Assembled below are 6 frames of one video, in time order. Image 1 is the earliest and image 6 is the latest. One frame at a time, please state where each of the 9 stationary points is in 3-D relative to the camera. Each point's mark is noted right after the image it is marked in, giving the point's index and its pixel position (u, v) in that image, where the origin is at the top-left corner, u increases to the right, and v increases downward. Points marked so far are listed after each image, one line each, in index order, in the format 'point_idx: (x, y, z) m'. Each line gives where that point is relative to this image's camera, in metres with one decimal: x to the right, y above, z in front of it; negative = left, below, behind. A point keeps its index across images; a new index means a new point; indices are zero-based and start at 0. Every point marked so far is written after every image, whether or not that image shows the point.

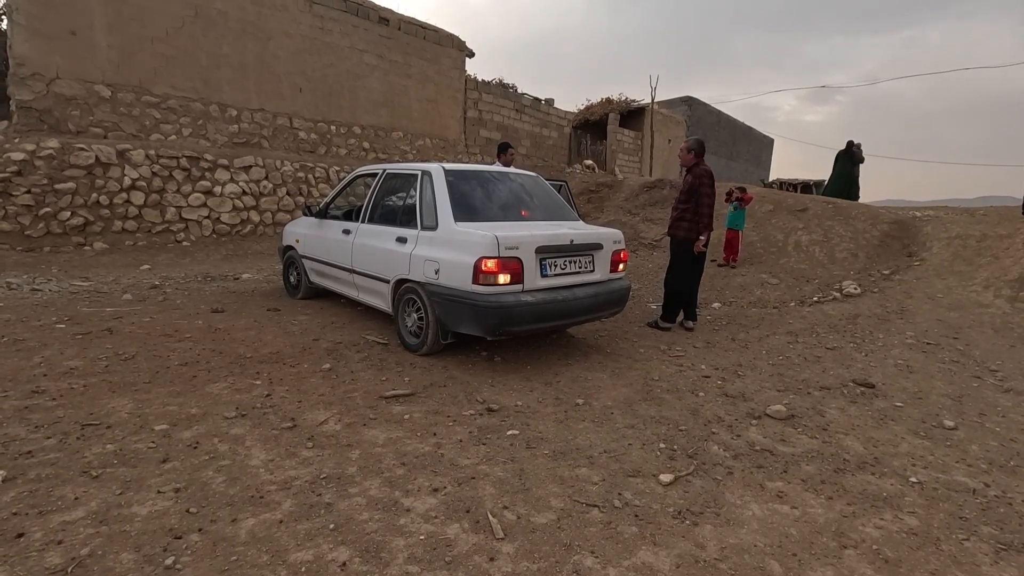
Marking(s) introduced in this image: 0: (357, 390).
0: (-0.9, -0.6, +3.3) m
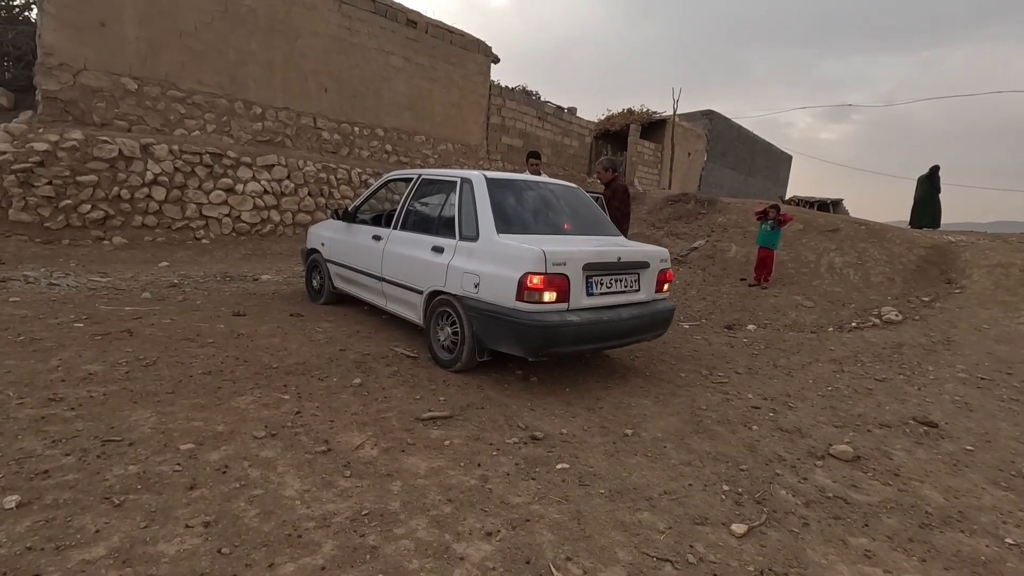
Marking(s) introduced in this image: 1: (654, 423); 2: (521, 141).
0: (-0.7, -0.7, +3.1) m
1: (+0.9, -0.8, +3.3) m
2: (+0.2, +3.9, +14.3) m
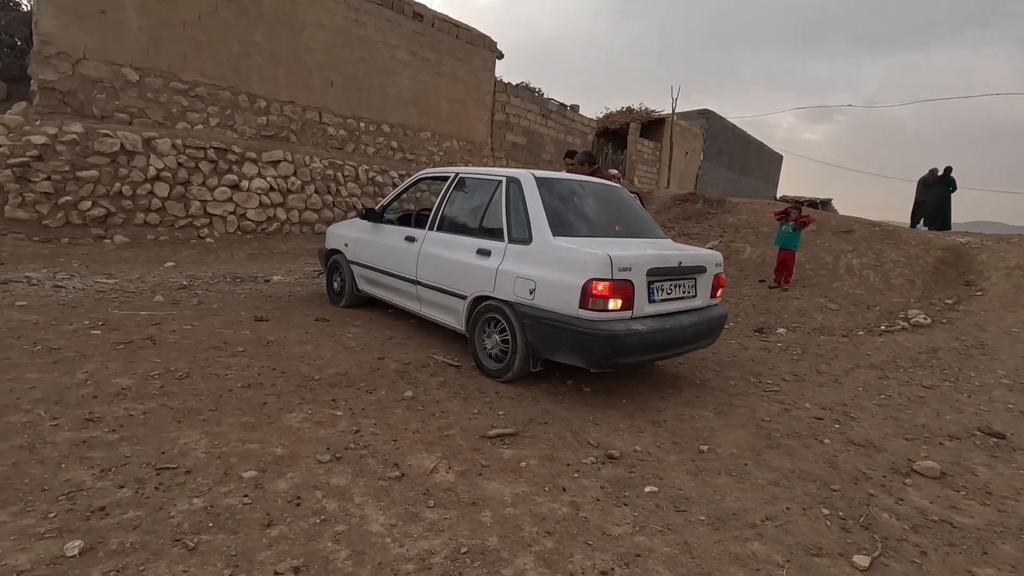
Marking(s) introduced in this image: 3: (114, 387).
0: (-0.3, -0.7, +2.9) m
1: (+1.3, -0.9, +3.2) m
2: (+0.3, +3.9, +14.1) m
3: (-2.1, -0.5, +2.9) m
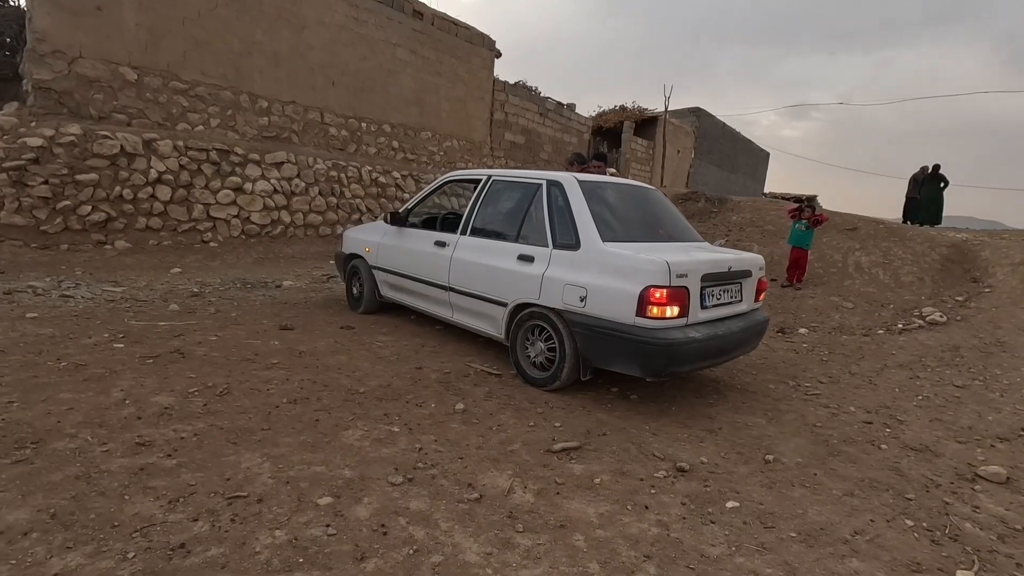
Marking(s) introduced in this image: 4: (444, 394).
0: (0.0, -0.8, +2.8) m
1: (+1.6, -0.9, +3.1) m
2: (+0.3, +3.9, +14.0) m
3: (-1.8, -0.6, +2.7) m
4: (-0.4, -0.7, +3.3) m
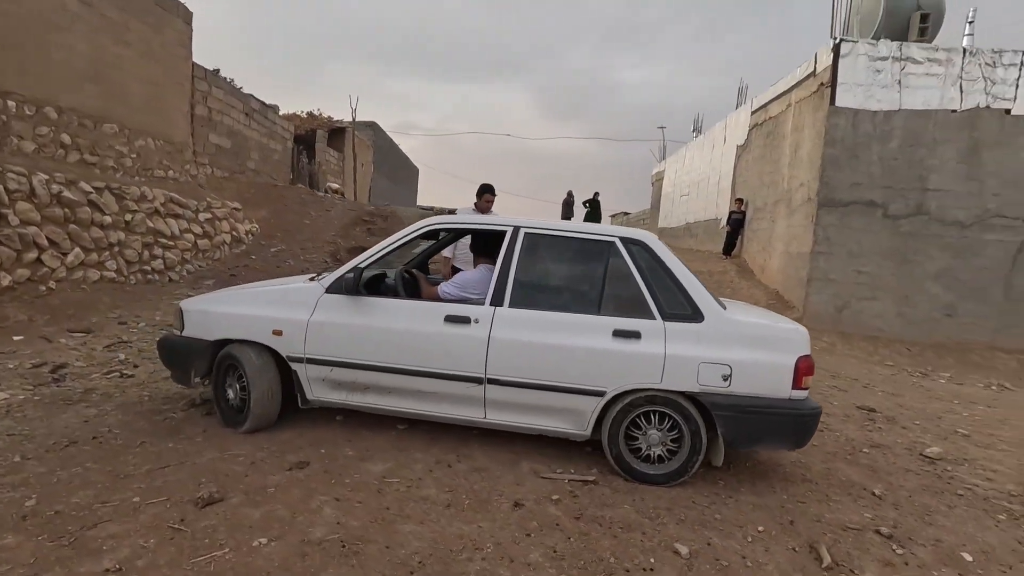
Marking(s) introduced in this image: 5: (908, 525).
0: (+1.2, -1.2, +2.3) m
1: (+2.2, -1.2, +3.5) m
2: (-5.9, +3.1, +11.2) m
3: (-0.2, -1.2, +1.1) m
4: (+0.5, -1.1, +2.5) m
5: (+2.1, -1.3, +2.9) m
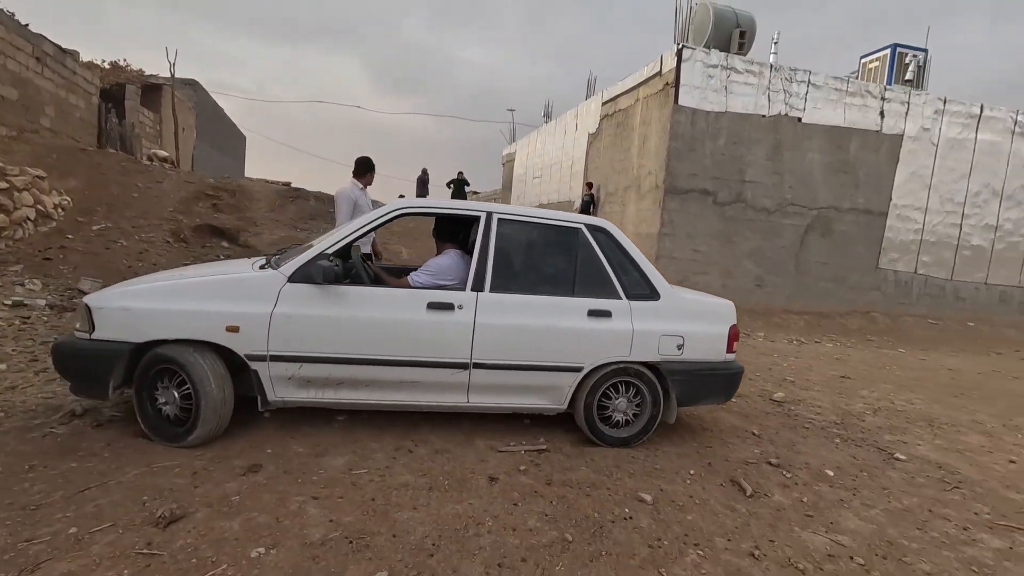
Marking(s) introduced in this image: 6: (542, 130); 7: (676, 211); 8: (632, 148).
0: (+1.1, -1.1, +2.8) m
1: (+1.8, -1.1, +4.3) m
2: (-8.3, +3.3, +9.0) m
3: (+0.1, -1.2, +1.2) m
4: (+0.4, -1.1, +2.8) m
5: (+1.9, -1.1, +3.6) m
6: (+1.0, +5.3, +18.0) m
7: (+3.1, +1.4, +10.0) m
8: (+2.5, +3.0, +11.3) m
